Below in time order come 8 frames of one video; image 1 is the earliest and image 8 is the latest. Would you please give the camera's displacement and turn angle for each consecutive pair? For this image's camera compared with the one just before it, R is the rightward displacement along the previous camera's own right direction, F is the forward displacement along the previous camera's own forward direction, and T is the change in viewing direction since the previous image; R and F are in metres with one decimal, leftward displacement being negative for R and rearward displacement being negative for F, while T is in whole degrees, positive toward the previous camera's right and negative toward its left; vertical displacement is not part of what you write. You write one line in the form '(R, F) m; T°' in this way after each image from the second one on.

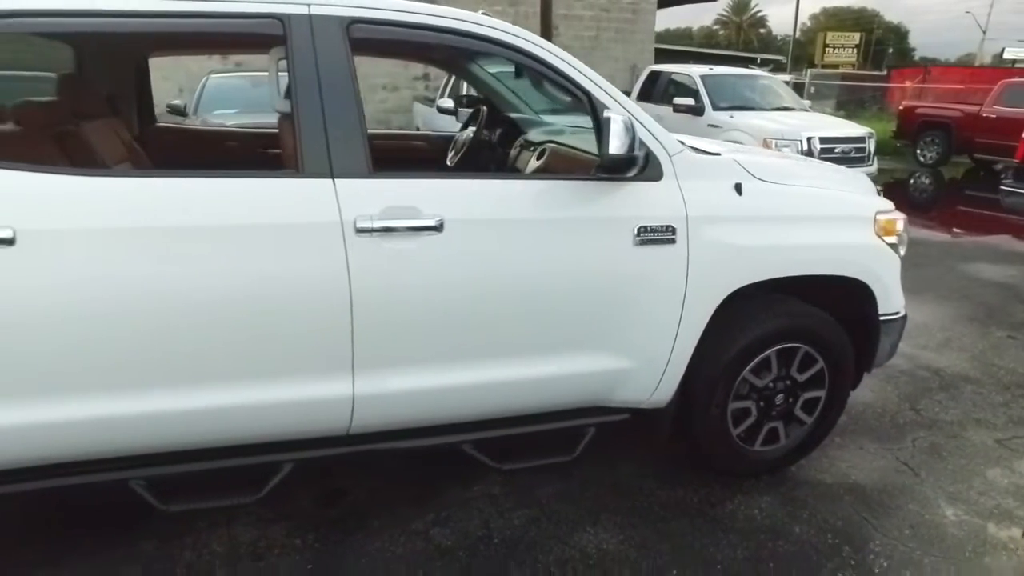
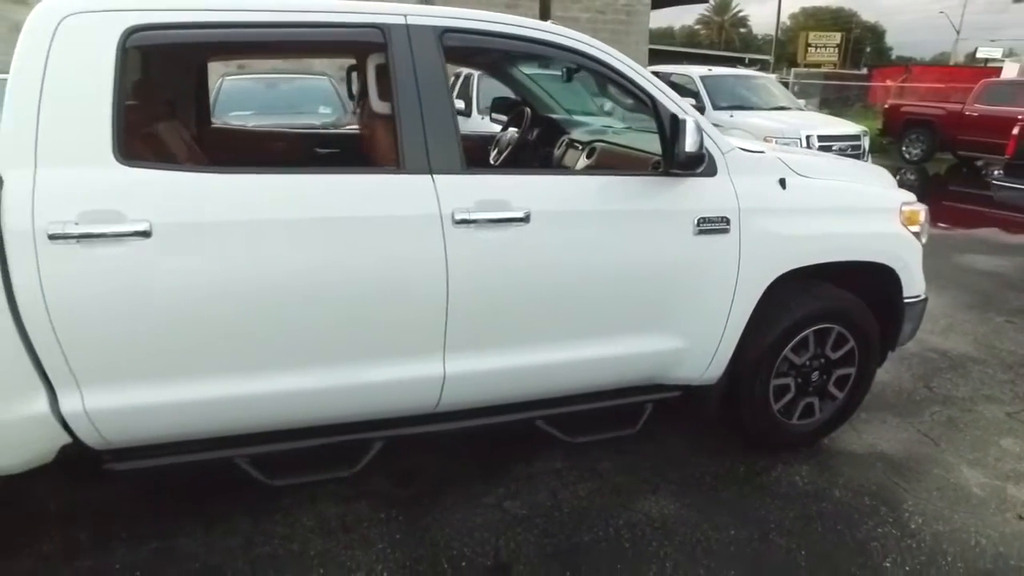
(-0.4, -0.2) m; +2°
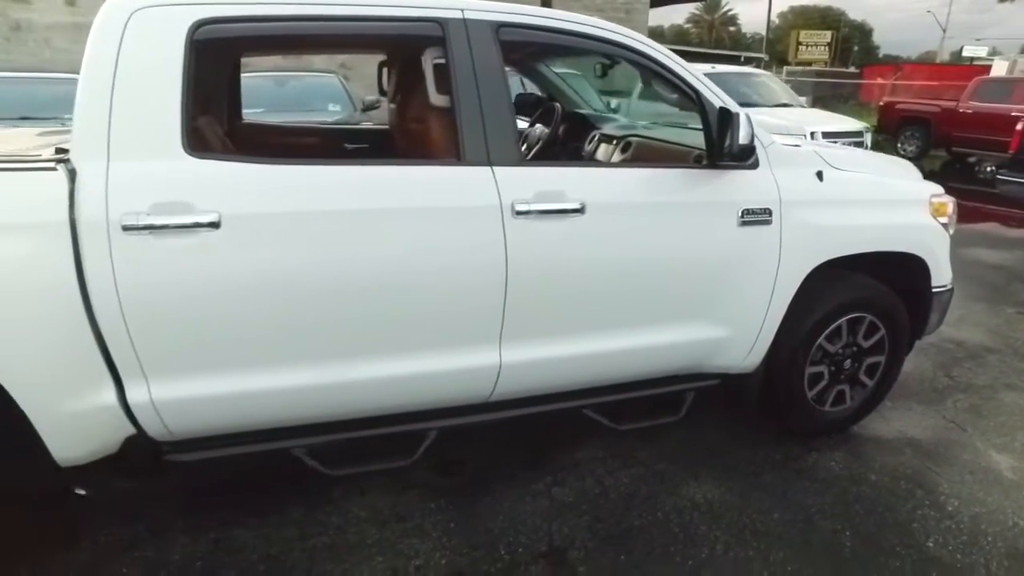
(-0.3, 0.0) m; +1°
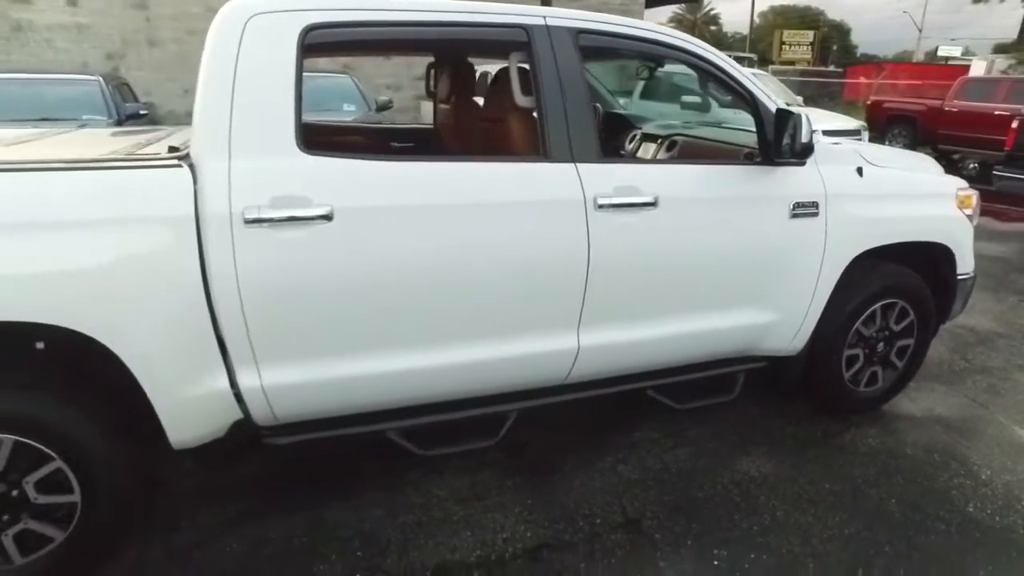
(-0.4, -0.2) m; +2°
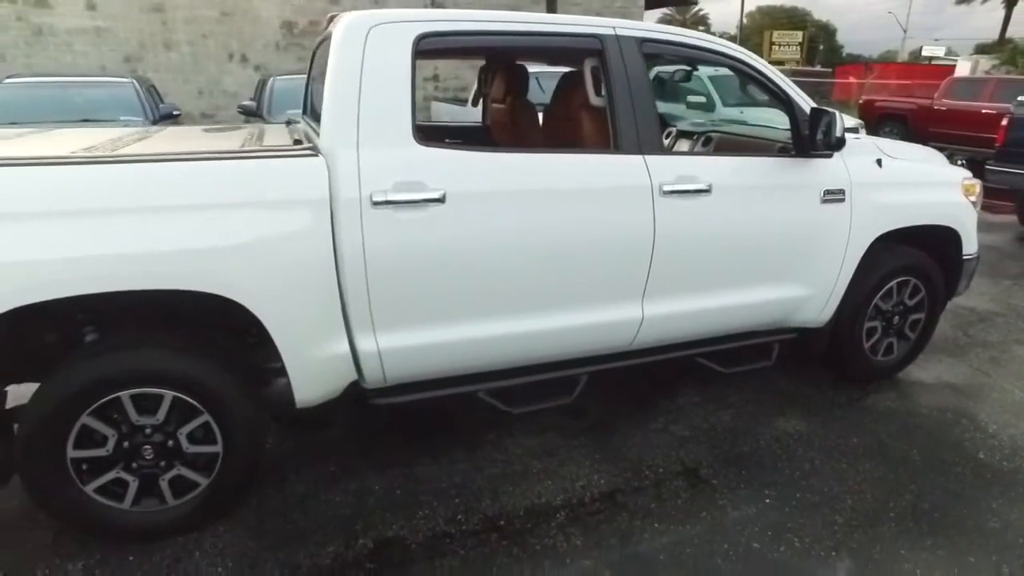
(-0.4, -0.4) m; +1°
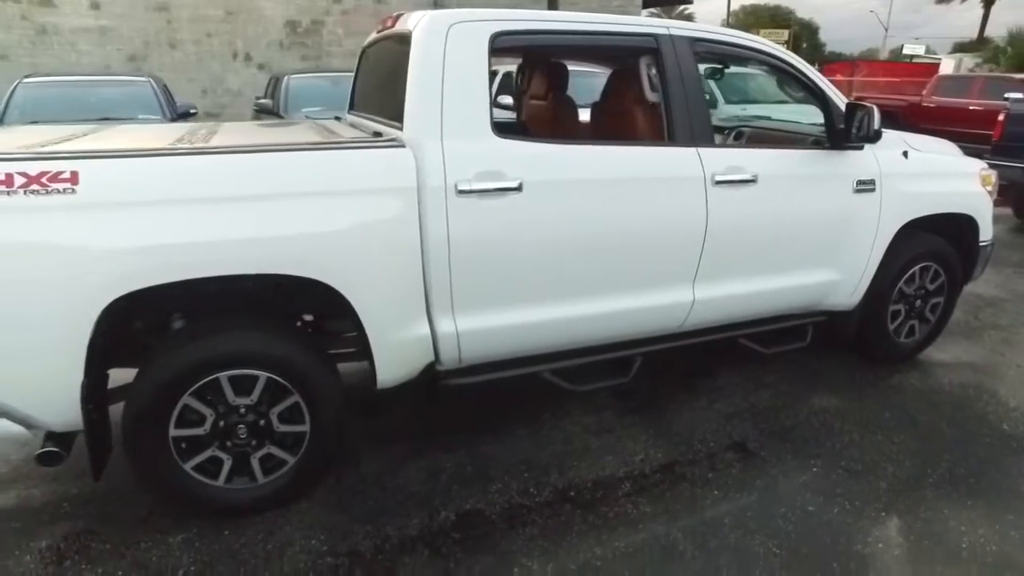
(-0.4, -0.2) m; +1°
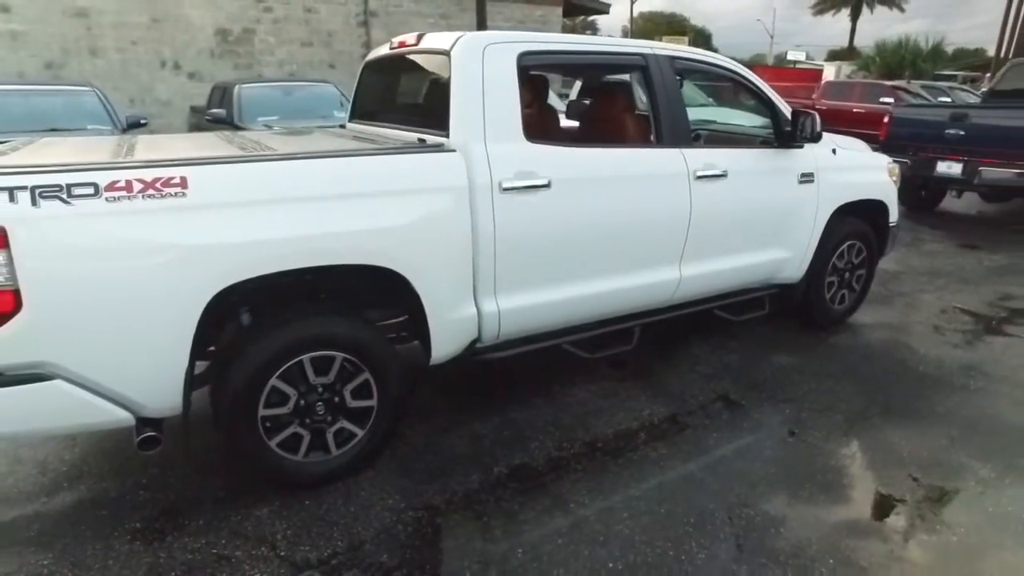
(-0.7, -0.4) m; +8°
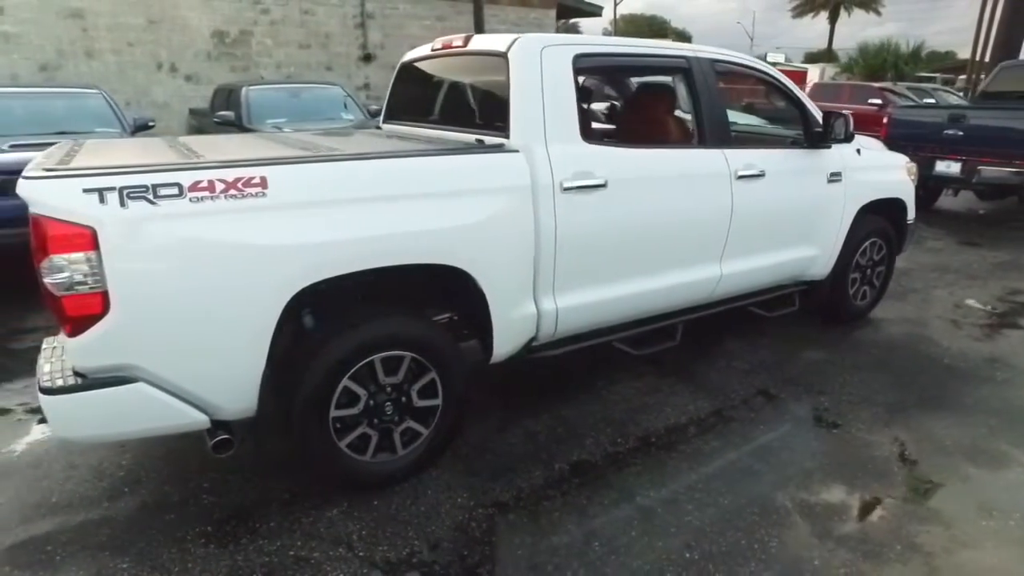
(-0.4, 0.0) m; +2°
